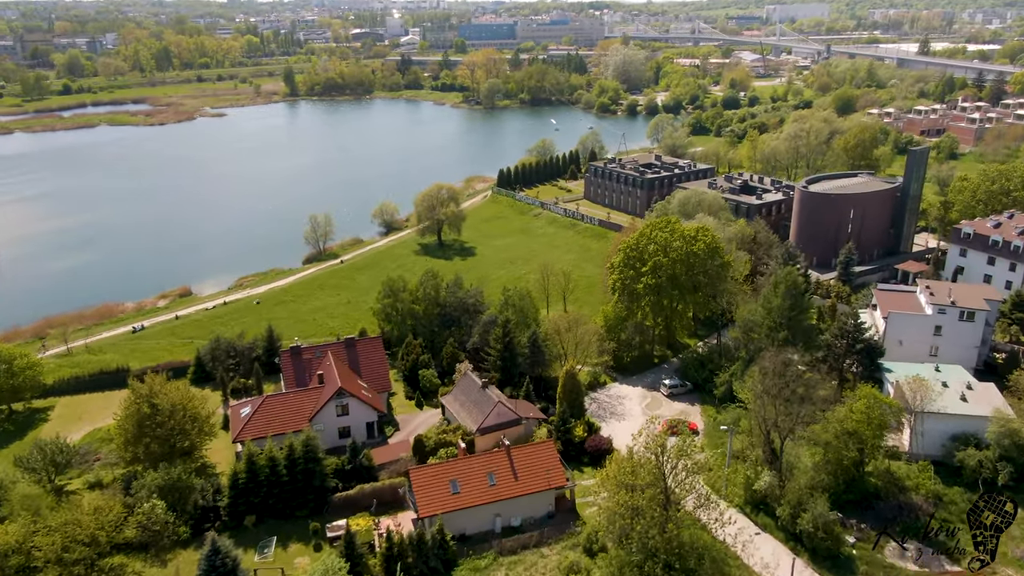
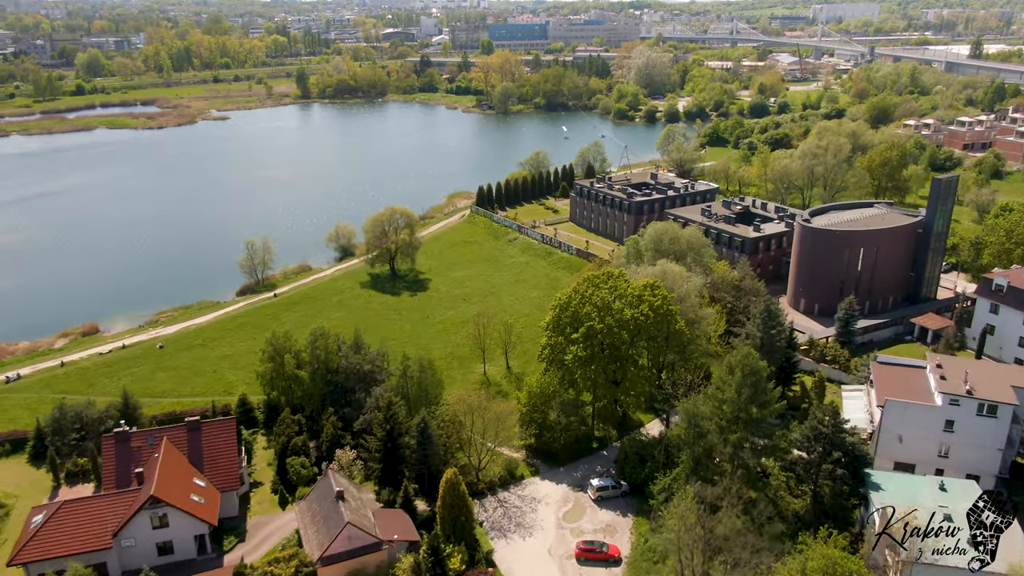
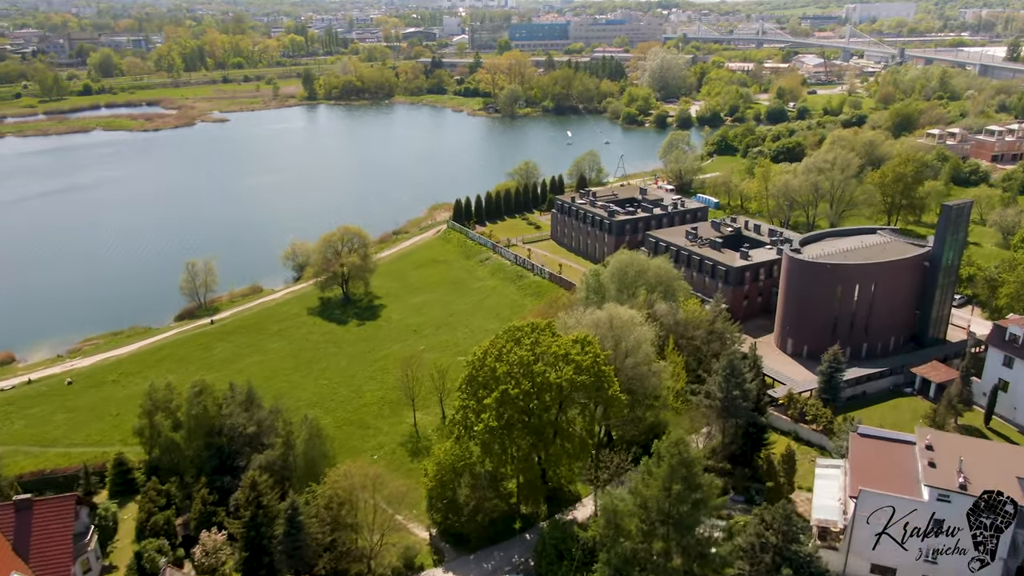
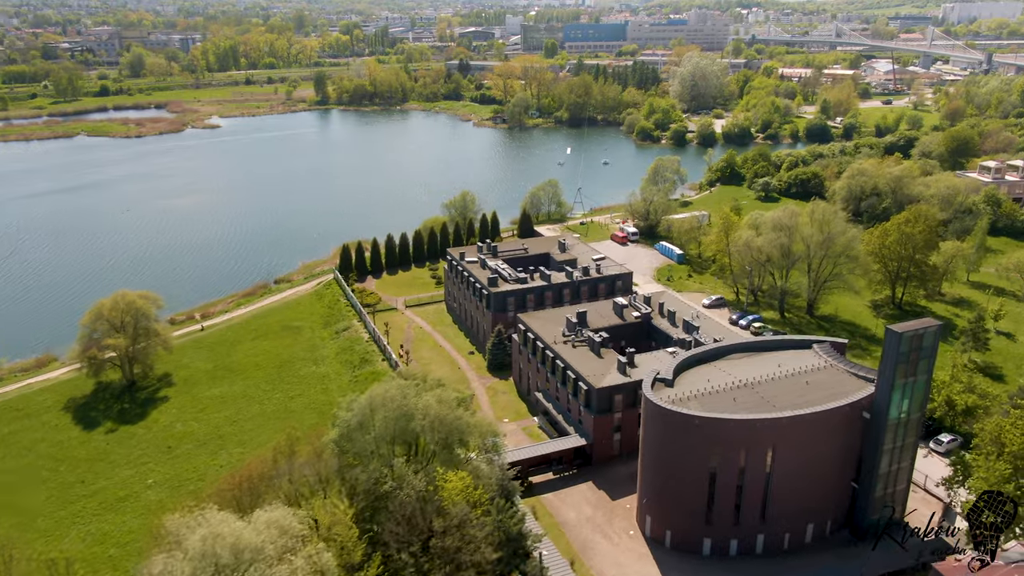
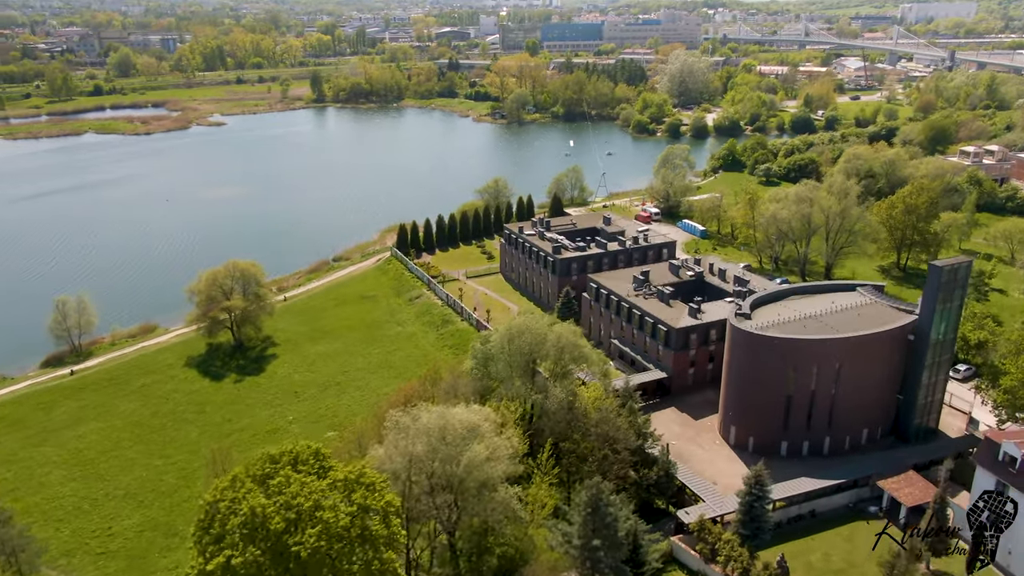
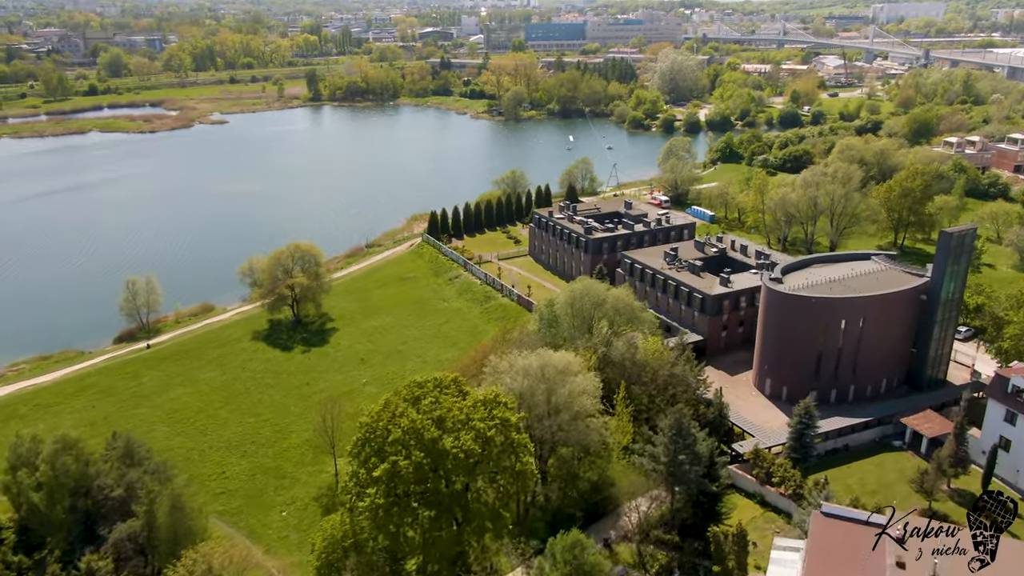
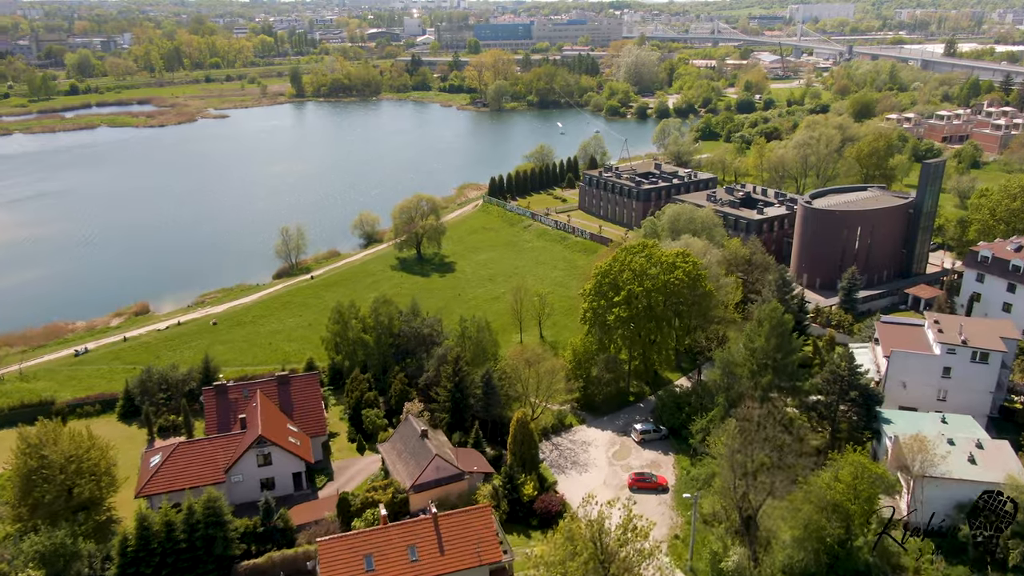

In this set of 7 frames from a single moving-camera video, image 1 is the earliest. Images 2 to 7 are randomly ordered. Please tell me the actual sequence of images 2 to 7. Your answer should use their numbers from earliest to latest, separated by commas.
7, 2, 3, 6, 5, 4
